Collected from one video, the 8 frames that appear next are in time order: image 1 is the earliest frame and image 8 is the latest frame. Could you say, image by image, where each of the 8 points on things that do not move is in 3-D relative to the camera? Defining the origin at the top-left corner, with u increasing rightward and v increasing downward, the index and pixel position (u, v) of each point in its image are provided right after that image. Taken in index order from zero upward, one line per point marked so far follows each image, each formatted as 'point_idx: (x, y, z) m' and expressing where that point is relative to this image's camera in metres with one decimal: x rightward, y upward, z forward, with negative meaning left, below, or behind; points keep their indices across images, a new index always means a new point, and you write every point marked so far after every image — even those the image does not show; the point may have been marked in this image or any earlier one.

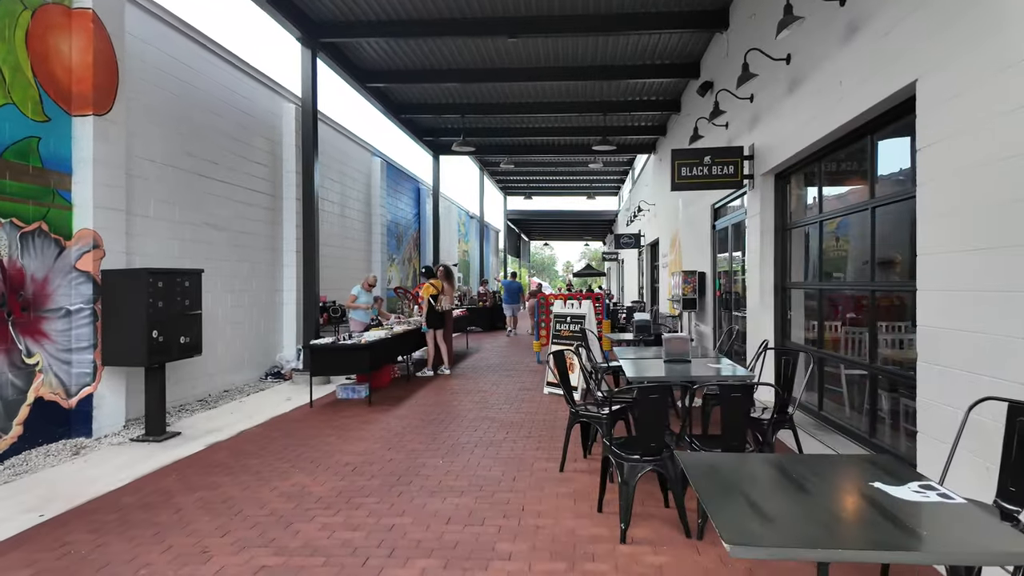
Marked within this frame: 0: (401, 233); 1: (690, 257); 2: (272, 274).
0: (-2.6, +1.2, +13.7) m
1: (+2.9, +0.5, +9.4) m
2: (-3.3, +0.2, +8.1) m
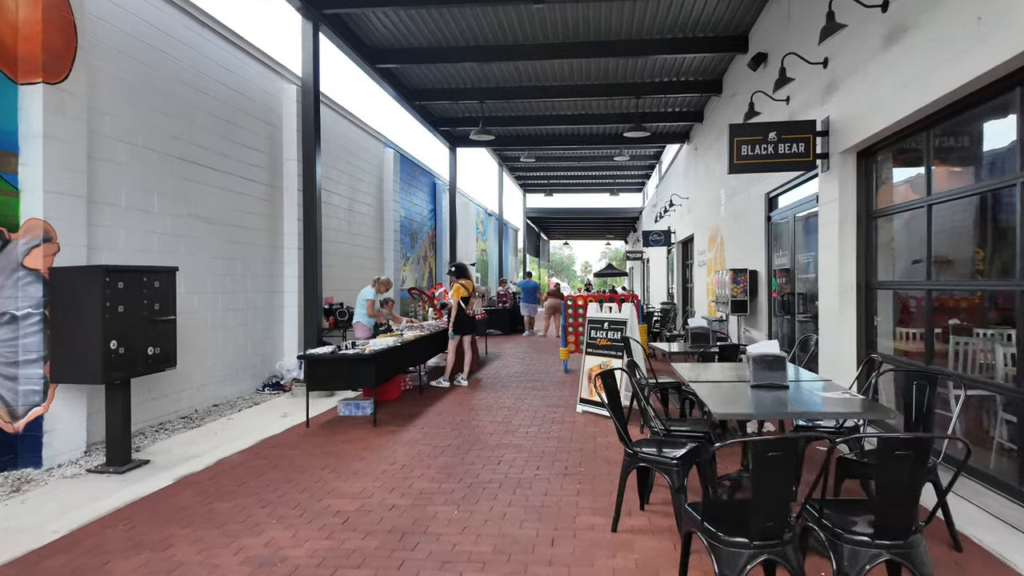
0: (-2.1, +1.2, +12.9) m
1: (+3.2, +0.5, +8.4) m
2: (-3.0, +0.2, +7.3) m
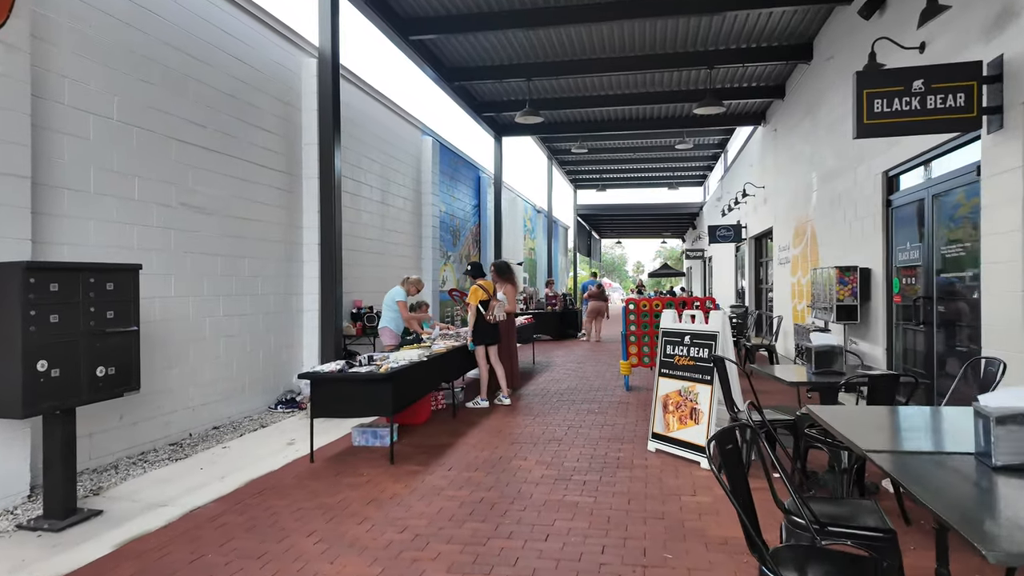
0: (-1.1, +1.2, +11.8) m
1: (+3.8, +0.4, +6.9) m
2: (-2.5, +0.2, +6.4) m
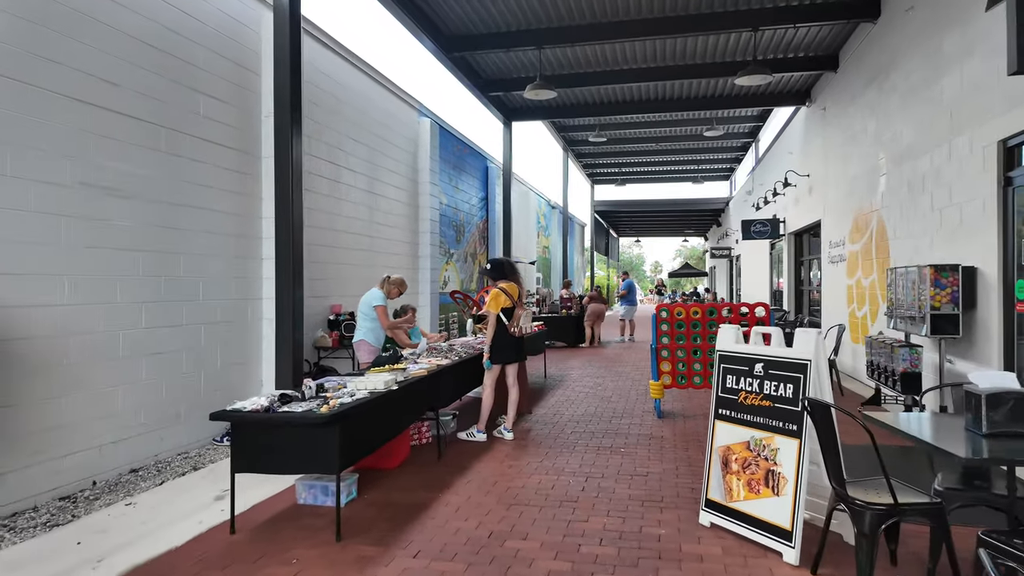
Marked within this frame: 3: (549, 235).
0: (-0.9, +1.2, +10.6) m
1: (+3.9, +0.4, +5.6) m
2: (-2.4, +0.1, +5.2) m
3: (+1.1, +1.6, +17.8) m
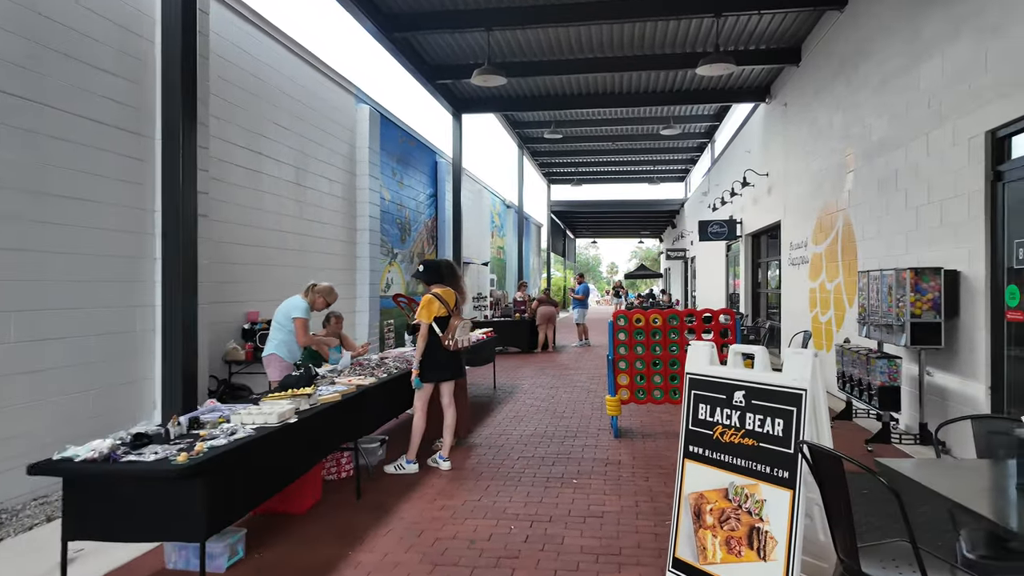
0: (-1.8, +1.1, +9.9) m
1: (+3.4, +0.4, +5.2) m
2: (-2.9, +0.1, +4.4) m
3: (-0.2, +1.6, +17.2) m
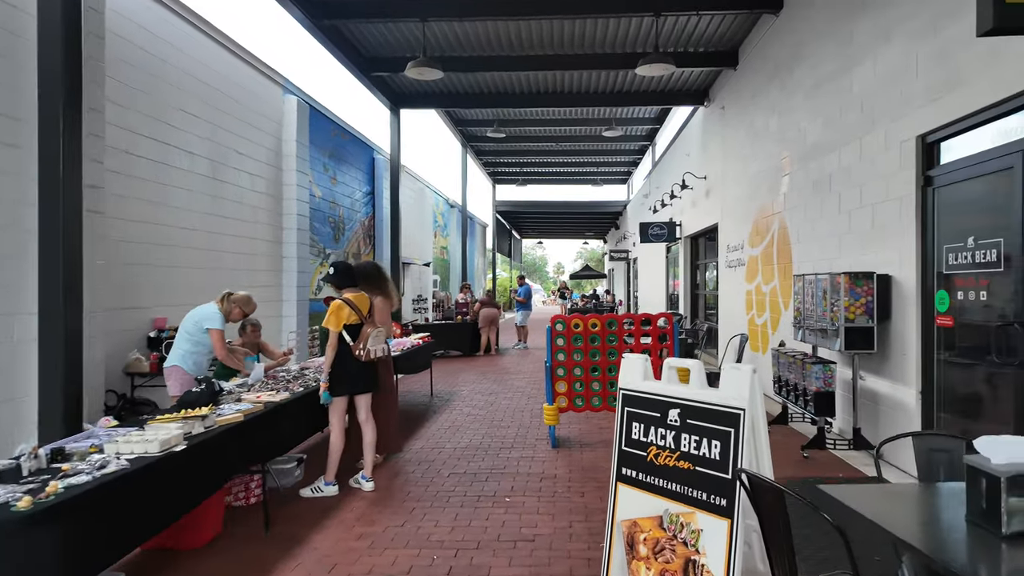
0: (-2.7, +1.1, +9.4) m
1: (+2.8, +0.3, +5.2) m
2: (-3.4, +0.1, +3.8) m
3: (-1.9, +1.5, +16.9) m
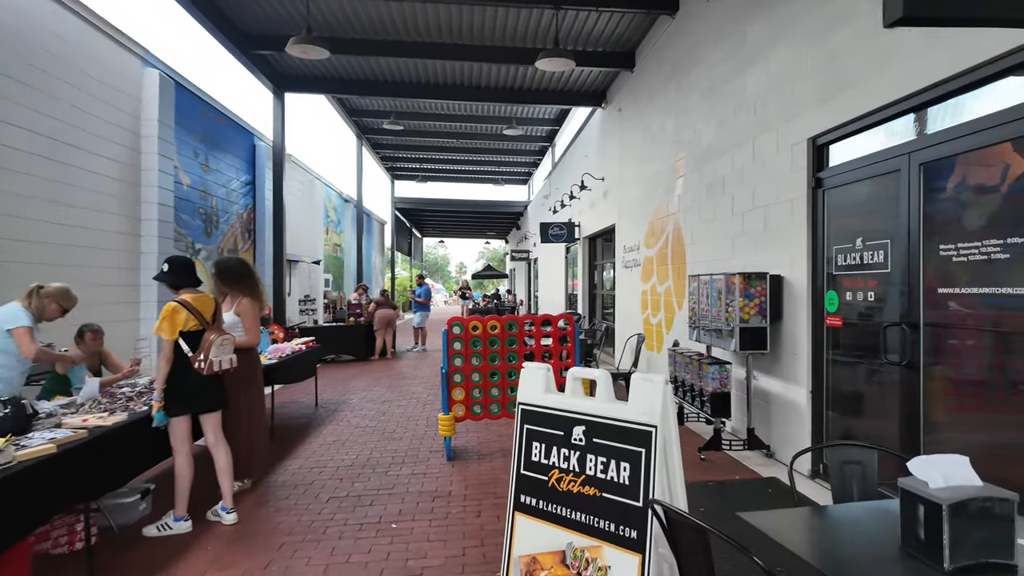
0: (-4.3, +1.1, +8.5) m
1: (+1.9, +0.3, +5.3) m
2: (-4.0, +0.1, +2.9) m
3: (-4.7, +1.5, +16.0) m
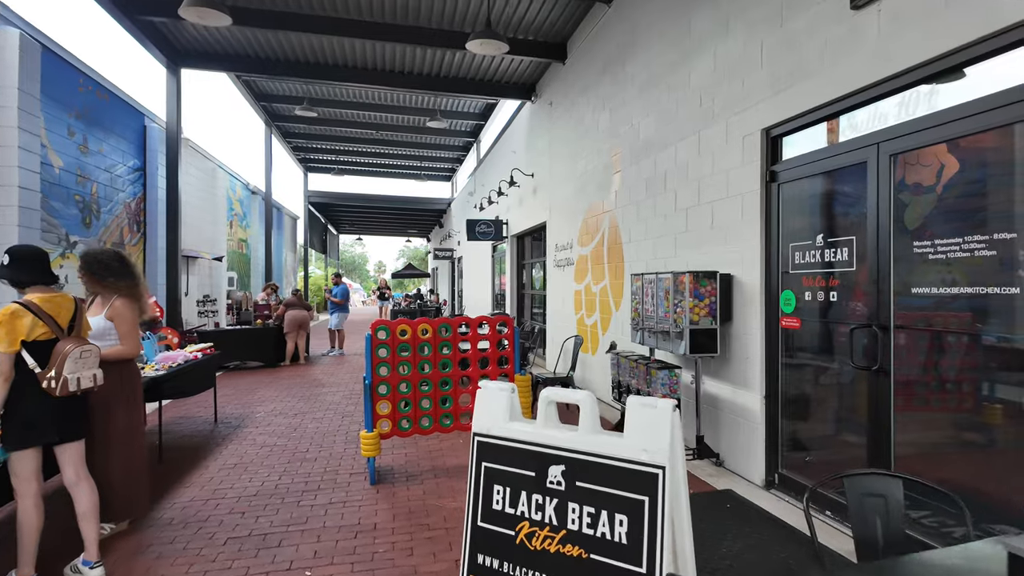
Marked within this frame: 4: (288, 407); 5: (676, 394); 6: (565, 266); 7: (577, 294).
0: (-5.2, +1.1, +7.4) m
1: (+1.3, +0.3, +5.0) m
2: (-4.2, +0.1, +1.9) m
3: (-6.6, +1.6, +14.7) m
4: (-2.4, -1.3, +6.2) m
5: (+1.1, -0.7, +4.0) m
6: (+0.7, +0.3, +7.7) m
7: (+0.8, -0.1, +7.2) m
